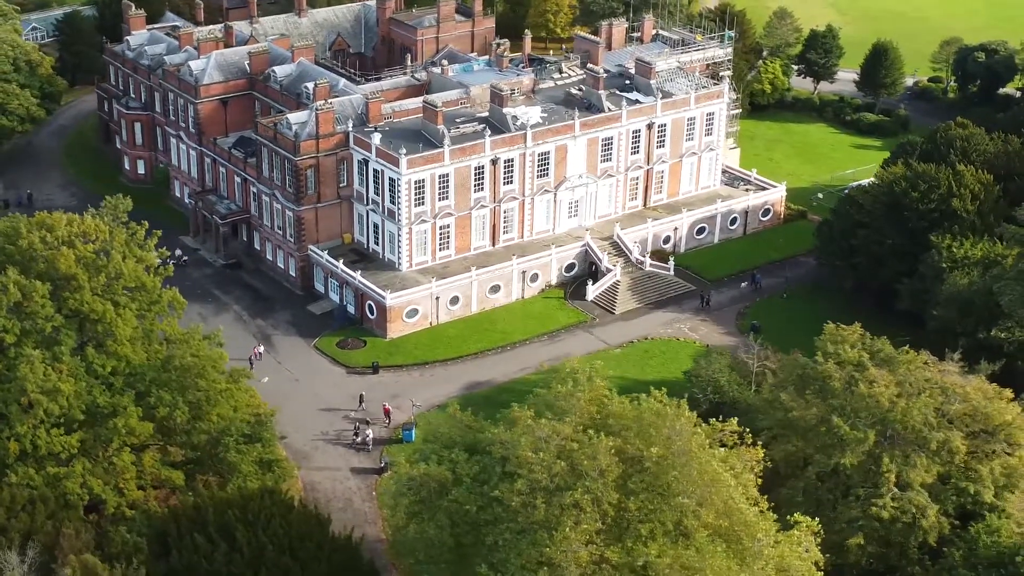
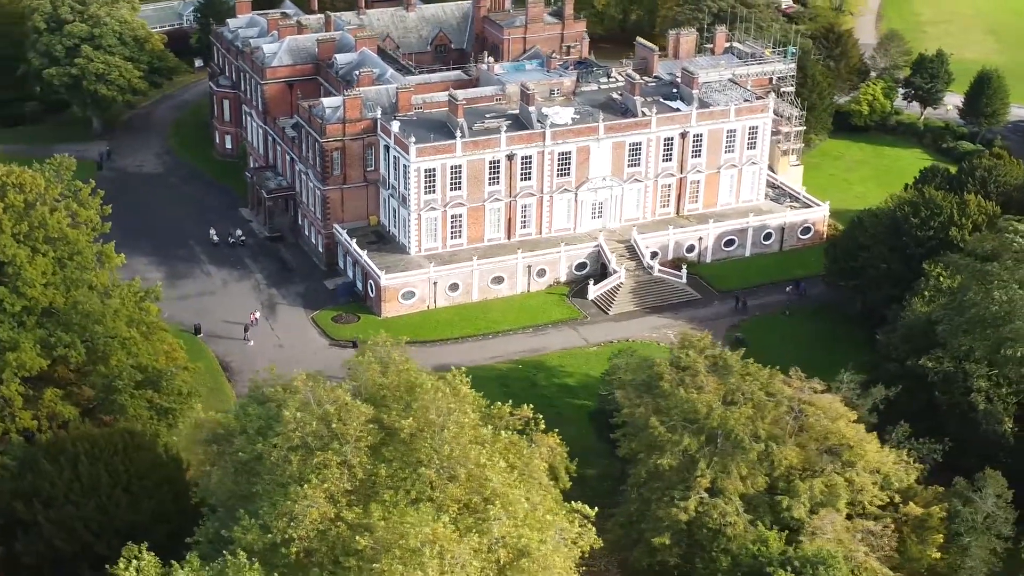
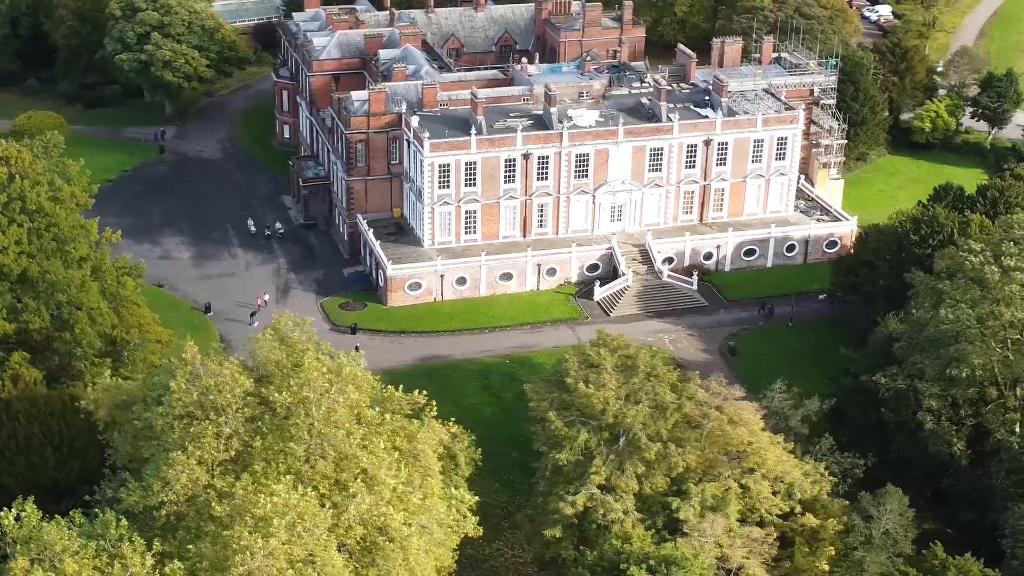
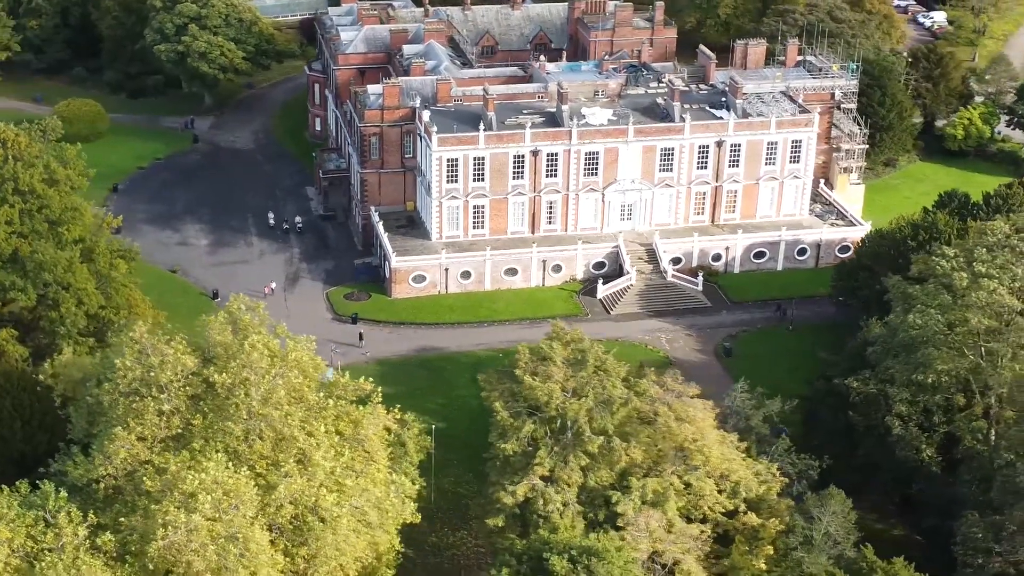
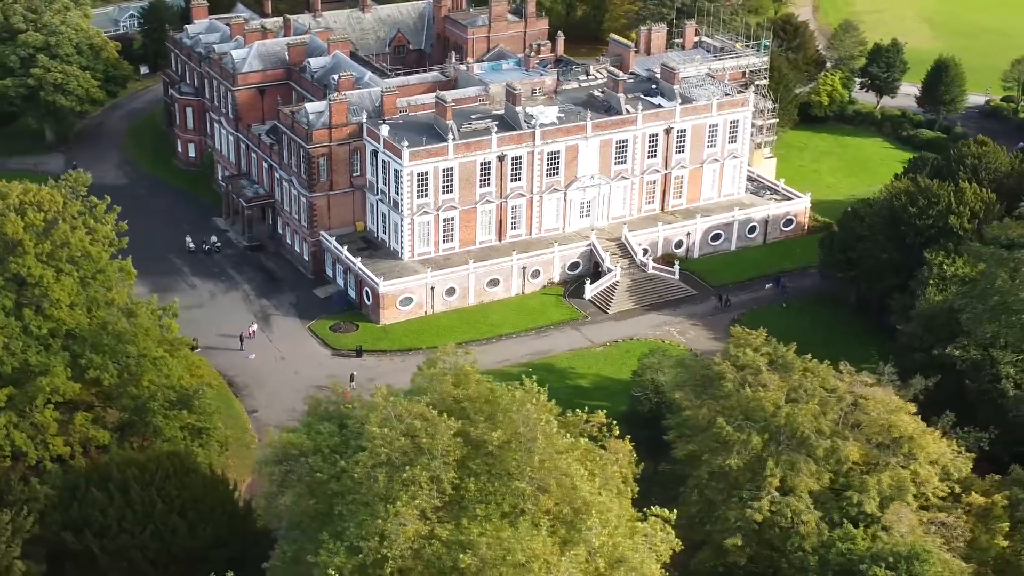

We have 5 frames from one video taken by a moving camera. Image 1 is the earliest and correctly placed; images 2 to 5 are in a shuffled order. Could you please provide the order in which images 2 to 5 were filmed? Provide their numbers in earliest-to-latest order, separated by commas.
5, 2, 3, 4
